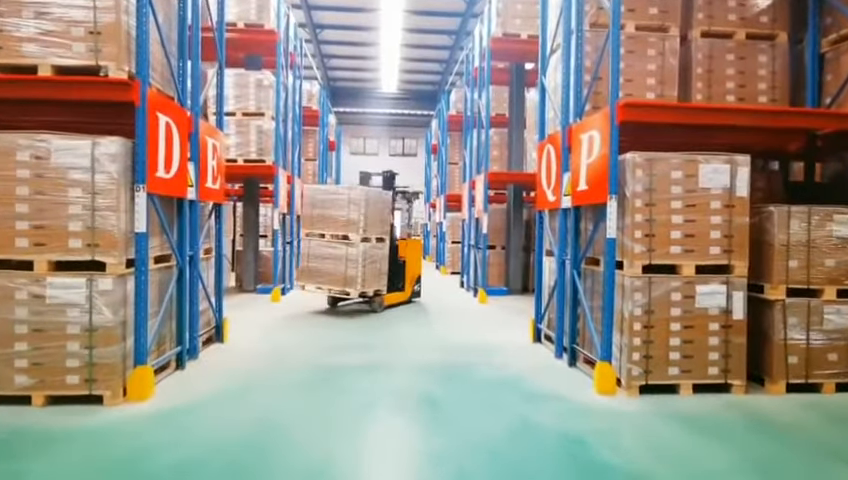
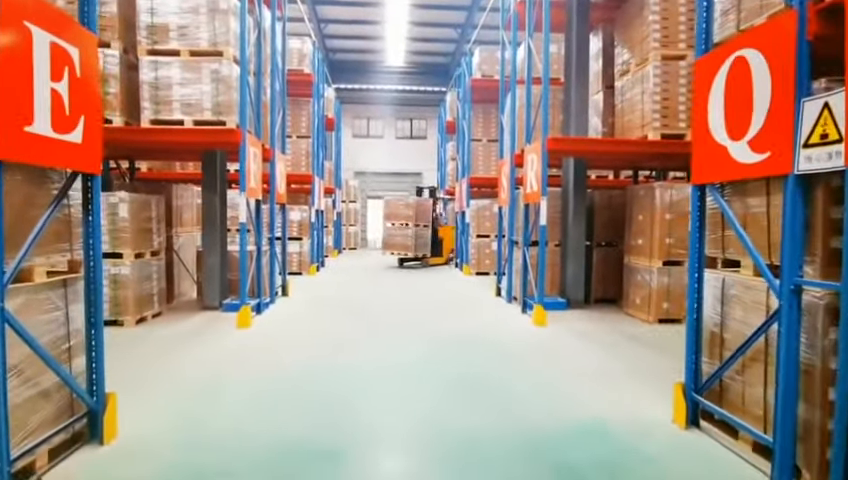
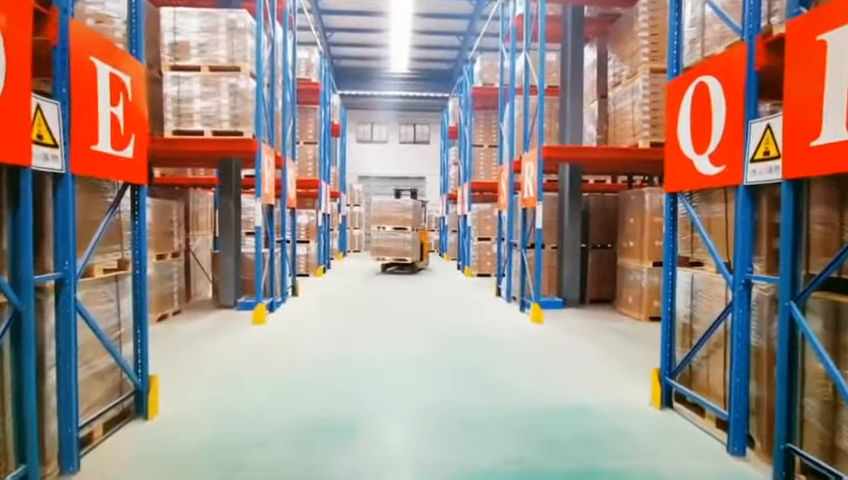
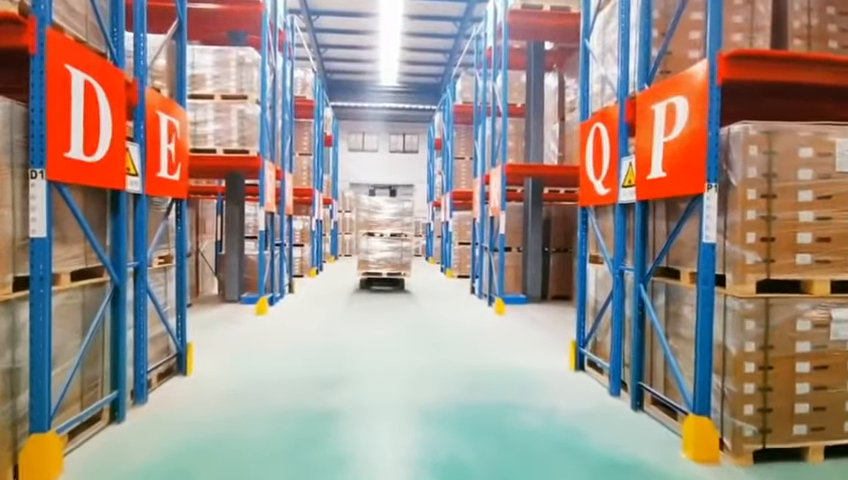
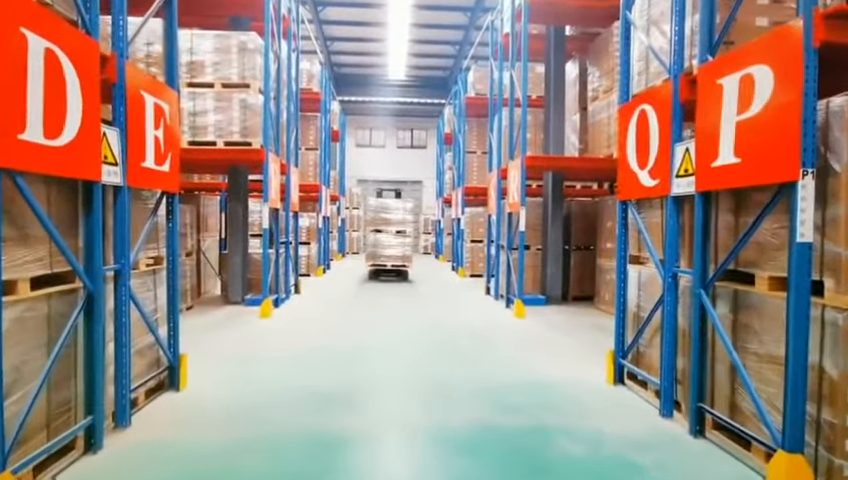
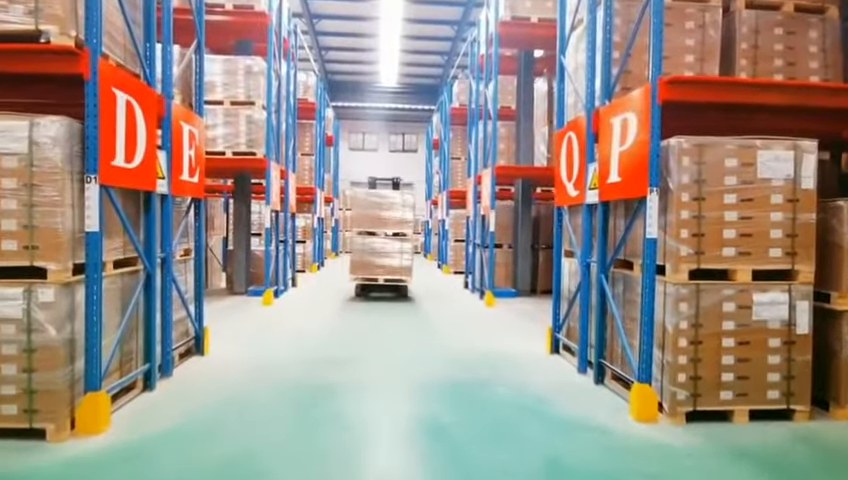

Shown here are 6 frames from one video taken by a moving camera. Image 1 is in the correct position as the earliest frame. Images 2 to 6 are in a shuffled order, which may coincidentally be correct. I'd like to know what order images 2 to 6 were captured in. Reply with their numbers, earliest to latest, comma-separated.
6, 4, 5, 3, 2
